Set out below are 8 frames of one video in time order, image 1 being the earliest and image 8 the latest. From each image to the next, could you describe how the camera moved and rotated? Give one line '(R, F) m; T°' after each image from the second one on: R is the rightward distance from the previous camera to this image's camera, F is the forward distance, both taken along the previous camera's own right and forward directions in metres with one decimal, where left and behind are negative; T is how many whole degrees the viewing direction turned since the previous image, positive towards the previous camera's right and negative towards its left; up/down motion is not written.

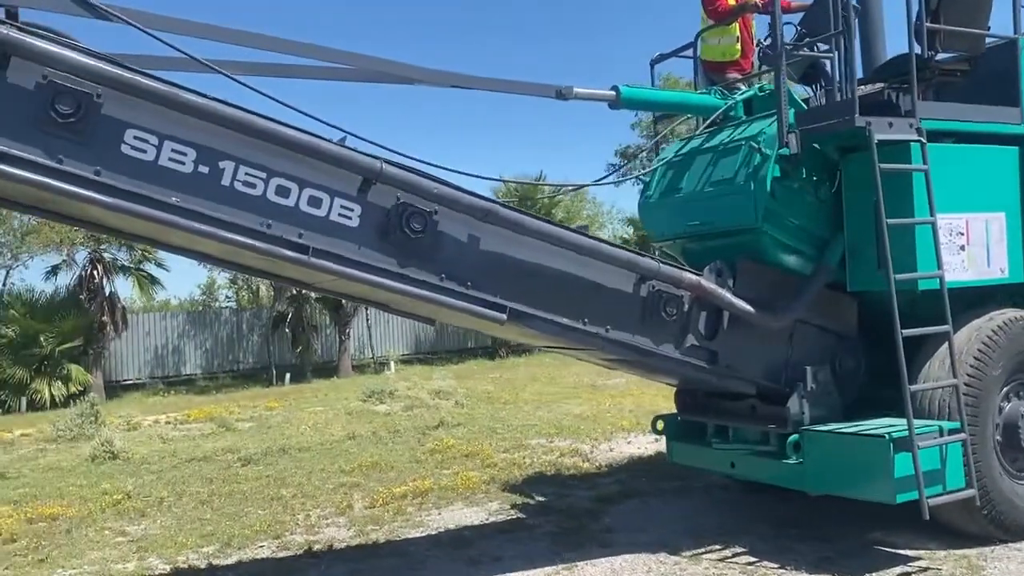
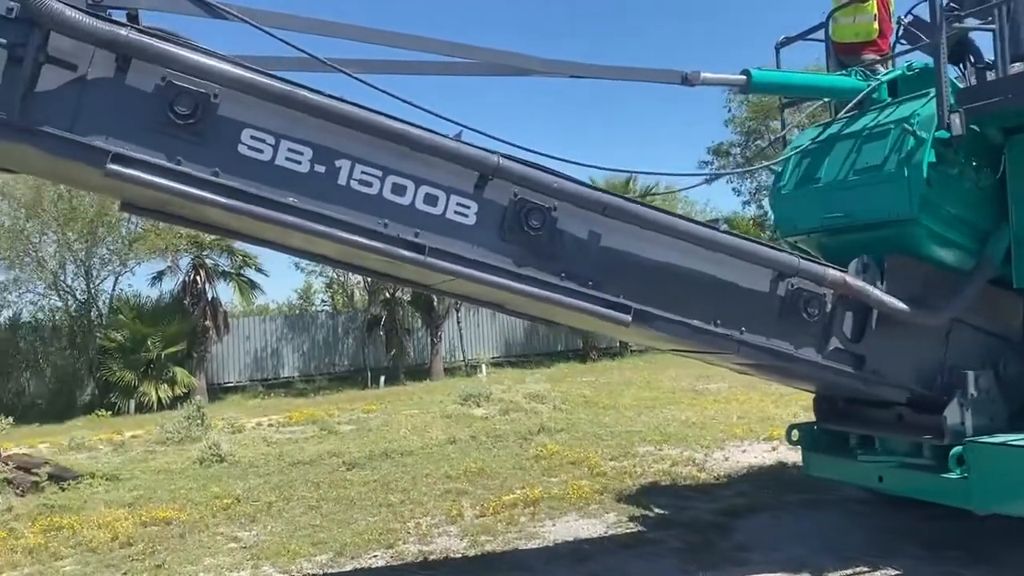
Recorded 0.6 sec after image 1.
(-0.2, +0.3) m; -5°
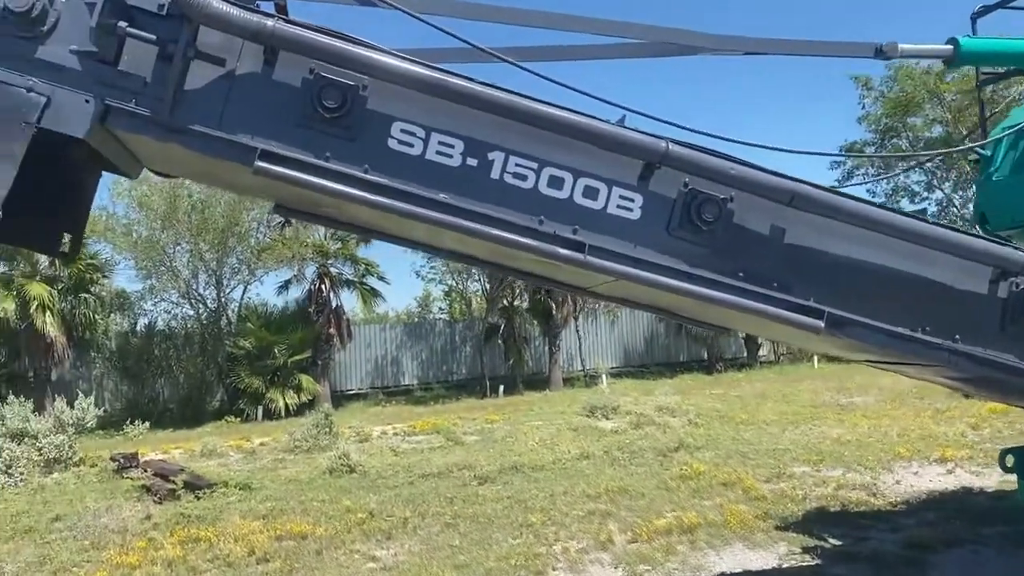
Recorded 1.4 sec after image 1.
(-0.3, +0.4) m; -7°
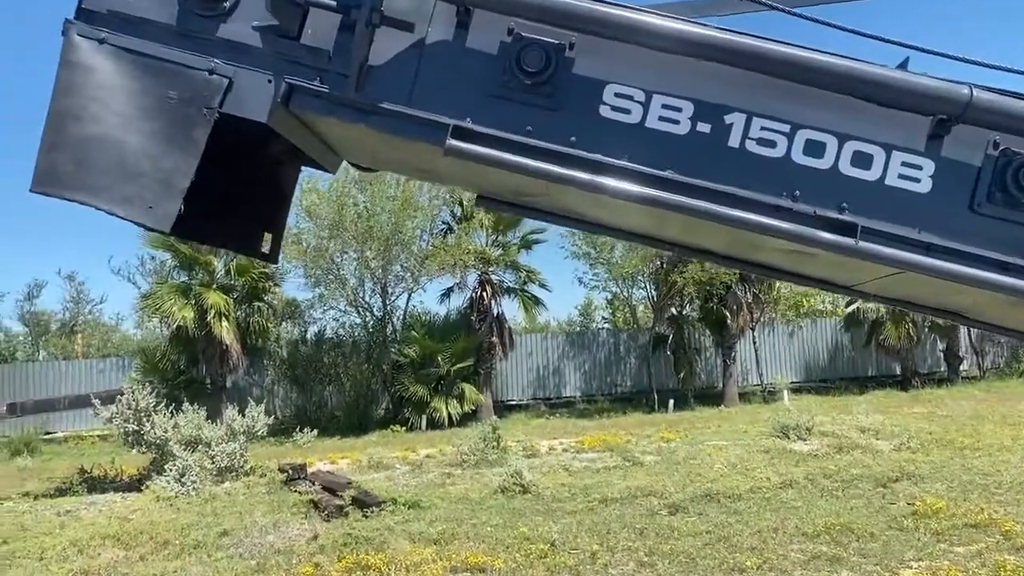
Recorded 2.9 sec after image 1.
(-0.3, +0.8) m; -10°
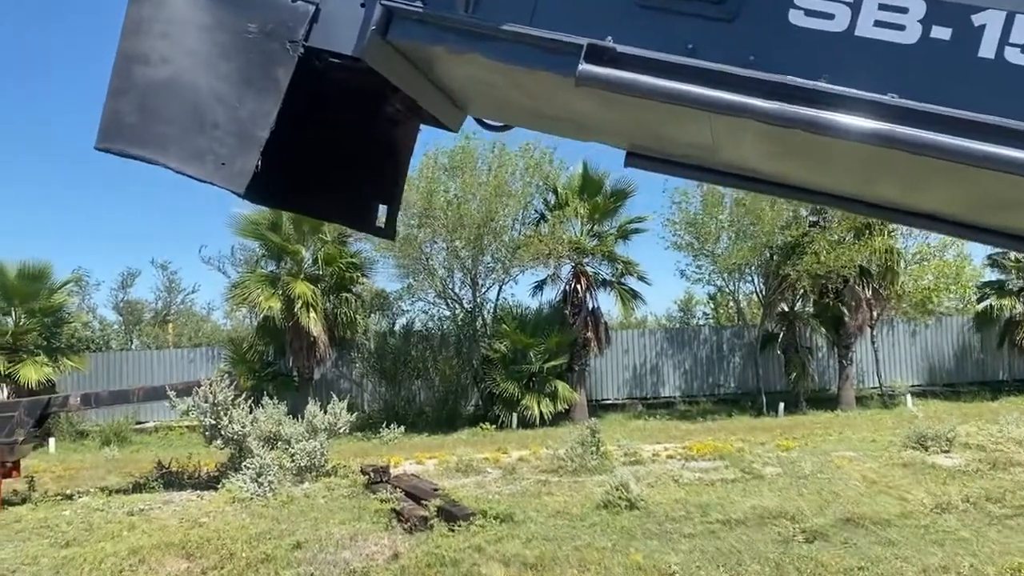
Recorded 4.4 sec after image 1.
(-0.1, +0.9) m; -6°
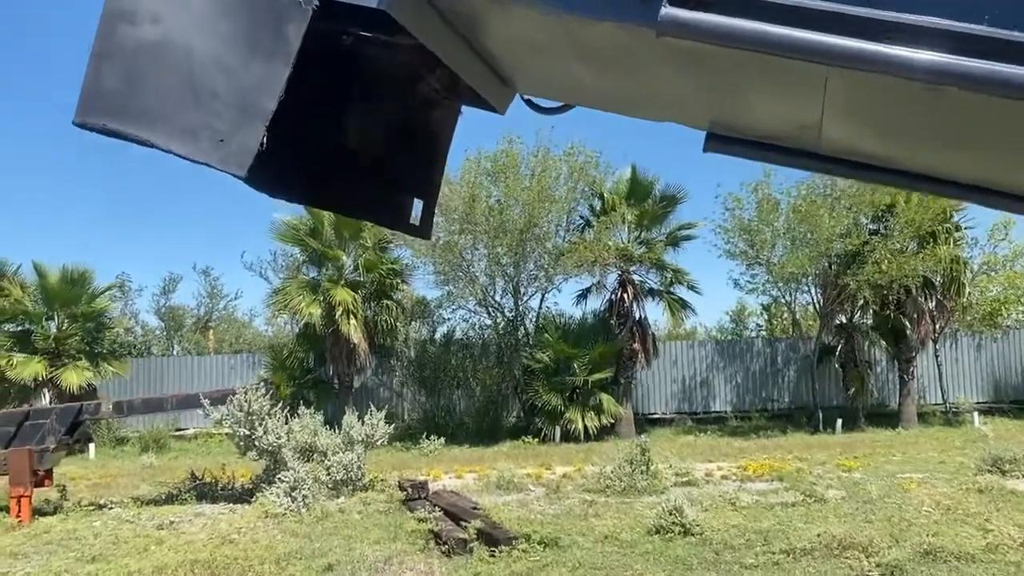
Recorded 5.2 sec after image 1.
(0.0, +0.4) m; -3°
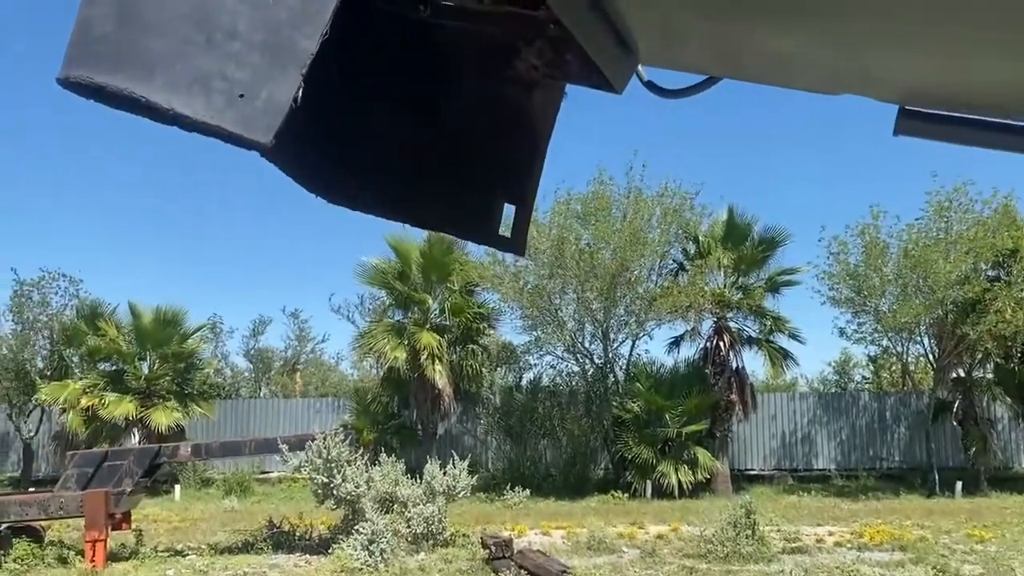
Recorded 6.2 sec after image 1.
(-0.1, +0.5) m; -6°
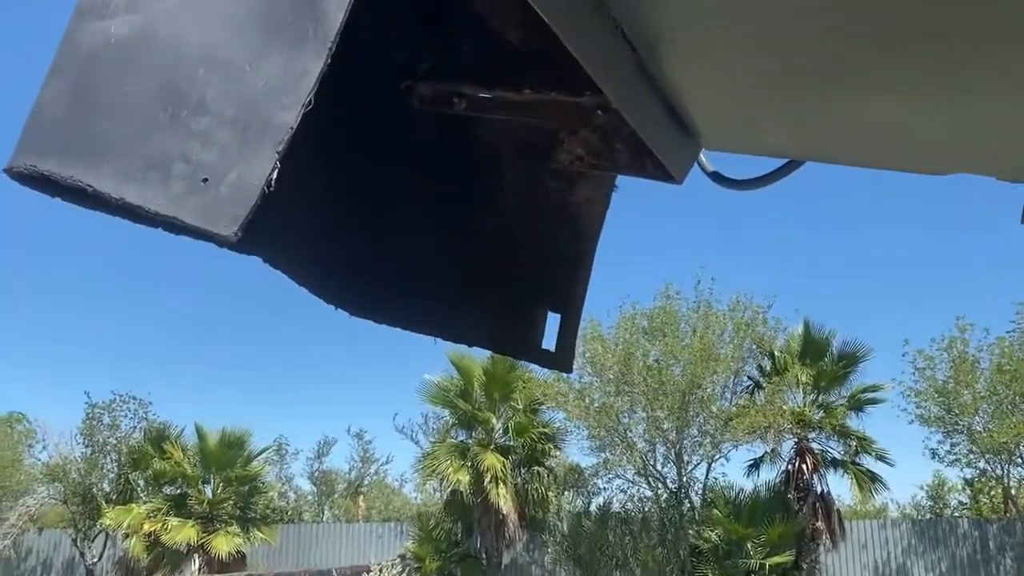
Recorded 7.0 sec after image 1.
(0.0, +0.3) m; -4°
